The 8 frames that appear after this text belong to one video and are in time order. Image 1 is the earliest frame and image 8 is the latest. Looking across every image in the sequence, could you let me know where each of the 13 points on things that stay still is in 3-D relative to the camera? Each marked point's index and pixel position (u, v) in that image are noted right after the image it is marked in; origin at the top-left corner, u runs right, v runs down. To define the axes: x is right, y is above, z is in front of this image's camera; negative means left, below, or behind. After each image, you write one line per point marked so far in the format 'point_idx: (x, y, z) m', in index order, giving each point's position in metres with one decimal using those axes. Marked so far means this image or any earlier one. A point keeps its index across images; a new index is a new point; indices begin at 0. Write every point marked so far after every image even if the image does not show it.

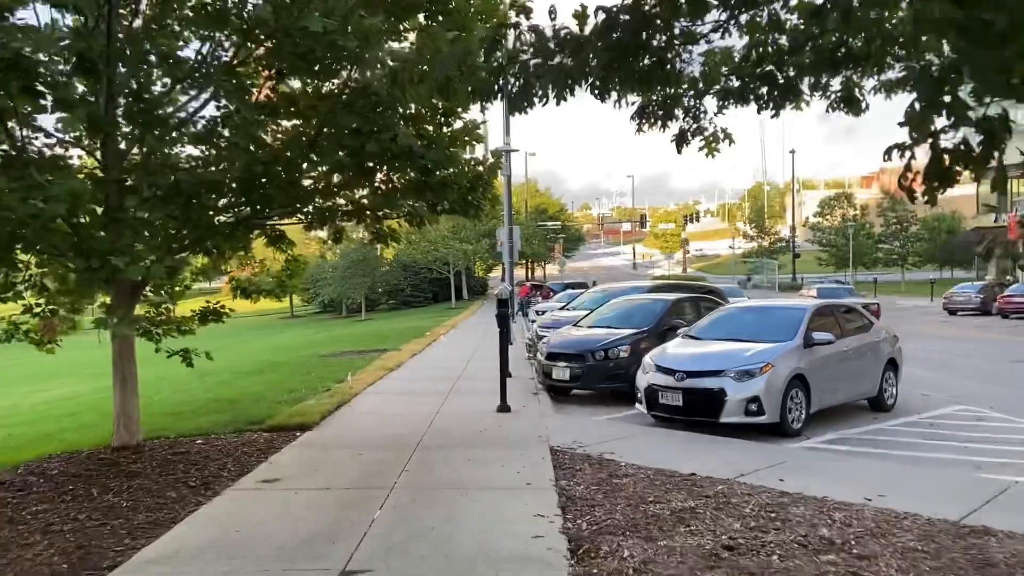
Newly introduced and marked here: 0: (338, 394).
0: (-2.4, -1.4, +11.3) m
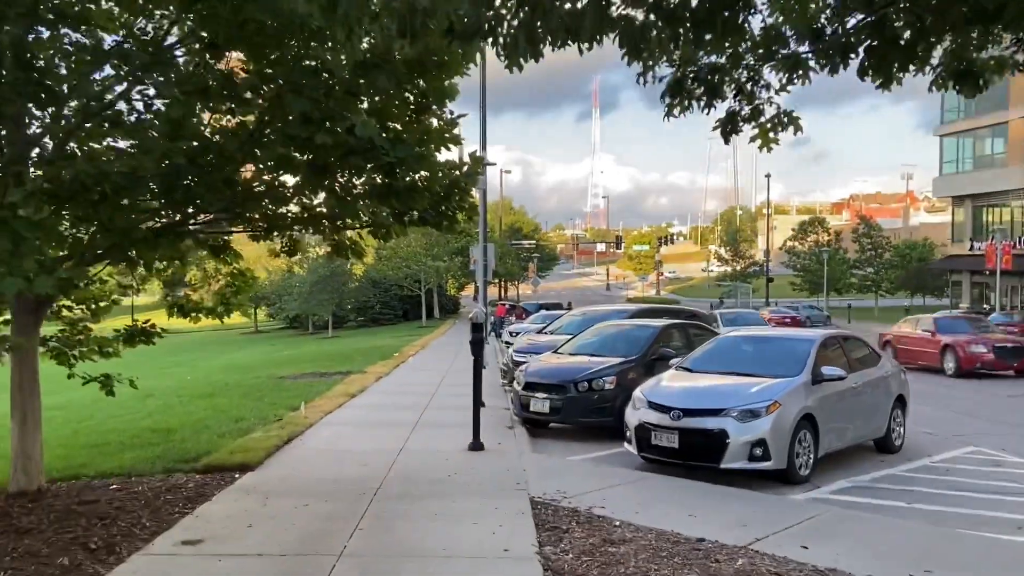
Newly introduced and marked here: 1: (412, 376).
0: (-2.7, -1.7, +10.1) m
1: (-2.1, -1.8, +17.3) m
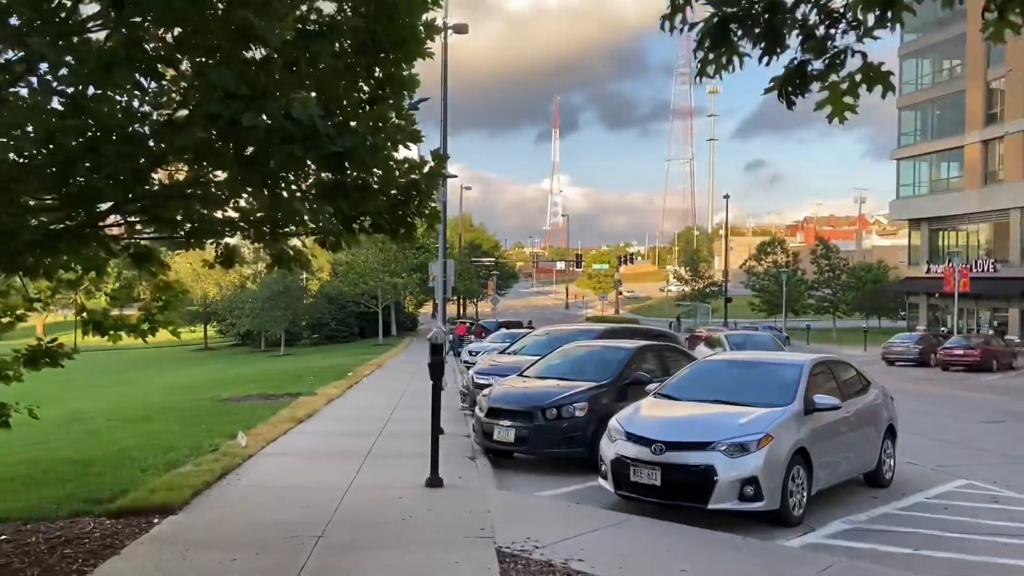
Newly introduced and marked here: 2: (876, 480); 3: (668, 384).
0: (-3.2, -1.8, +9.1) m
1: (-2.9, -2.2, +16.3) m
2: (+4.0, -2.1, +9.1) m
3: (+1.7, -1.0, +8.8) m
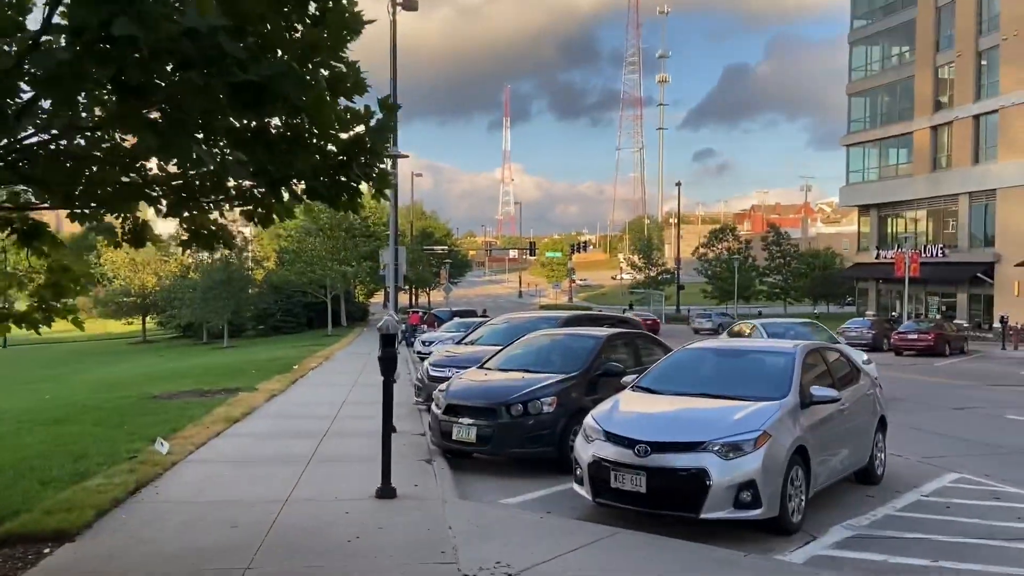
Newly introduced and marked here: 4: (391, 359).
0: (-3.5, -1.7, +7.9) m
1: (-3.7, -1.9, +15.1) m
2: (+3.6, -1.9, +8.4) m
3: (+1.3, -0.8, +8.0) m
4: (-1.1, -0.6, +7.2) m
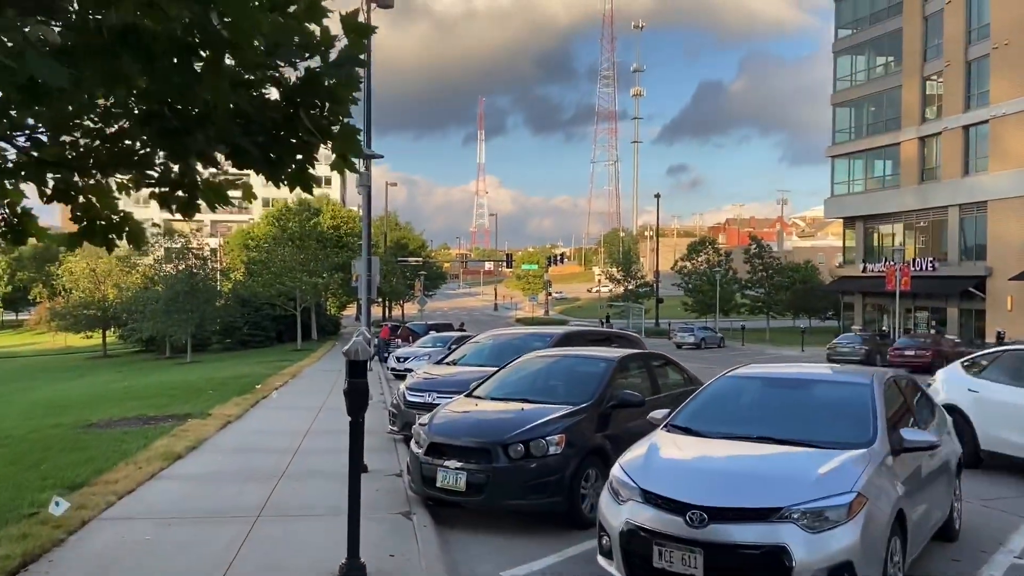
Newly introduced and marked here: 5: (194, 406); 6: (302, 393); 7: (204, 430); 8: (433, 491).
0: (-3.5, -1.8, +6.2) m
1: (-3.9, -2.1, +13.4) m
2: (+3.6, -2.0, +6.8) m
3: (+1.3, -1.0, +6.4) m
4: (-1.0, -0.7, +5.6) m
5: (-5.7, -2.1, +14.8) m
6: (-4.6, -2.3, +18.1) m
7: (-4.3, -2.0, +11.6) m
8: (-0.7, -1.8, +7.2) m
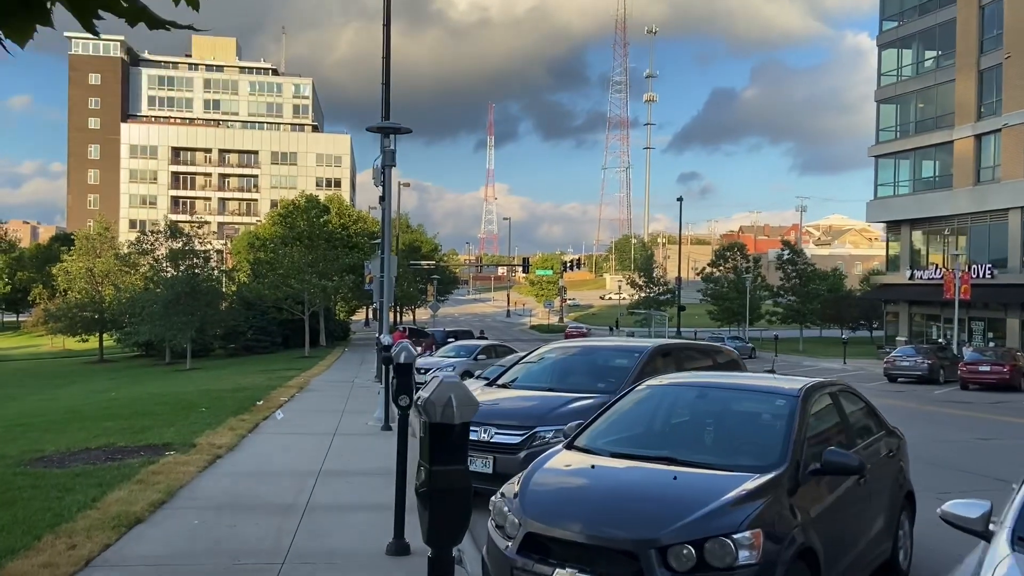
0: (-2.7, -1.7, +3.3) m
1: (-3.0, -2.1, +10.5) m
2: (+4.4, -2.0, +3.9) m
3: (+2.1, -0.9, +3.5) m
4: (-0.2, -0.6, +2.7) m
5: (-4.8, -2.1, +11.9) m
6: (-3.7, -2.3, +15.2) m
7: (-3.5, -1.9, +8.7) m
8: (+0.1, -1.7, +4.3) m
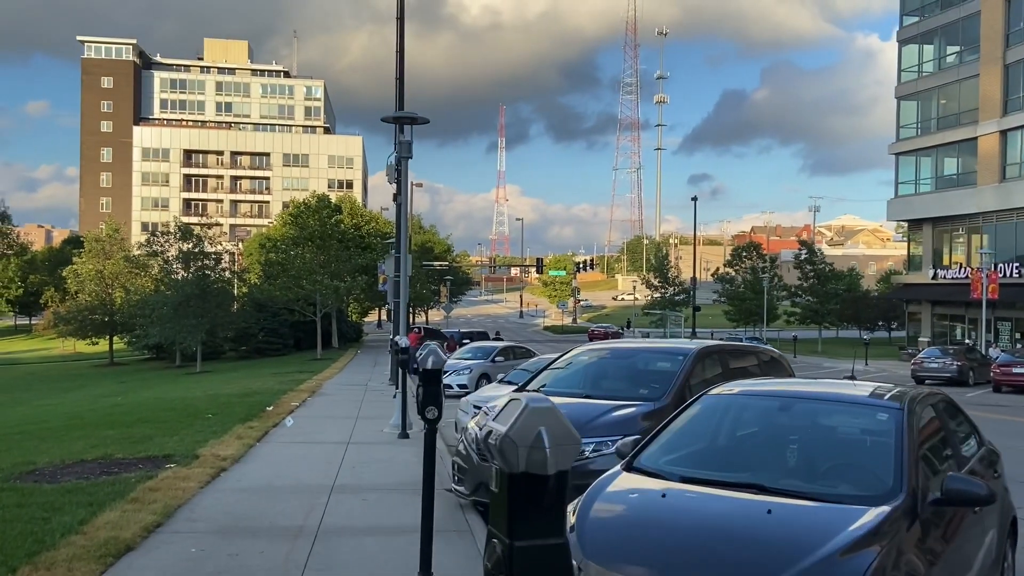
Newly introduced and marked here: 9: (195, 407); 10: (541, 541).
0: (-2.5, -1.7, +2.5) m
1: (-2.7, -2.1, +9.7) m
2: (+4.6, -2.0, +3.0) m
3: (+2.4, -0.9, +2.6) m
4: (0.0, -0.6, +1.9) m
5: (-4.5, -2.1, +11.2) m
6: (-3.3, -2.3, +14.4) m
7: (-3.2, -1.9, +7.9) m
8: (+0.4, -1.7, +3.5) m
9: (-6.4, -2.4, +16.9) m
10: (0.0, -0.6, +1.9) m
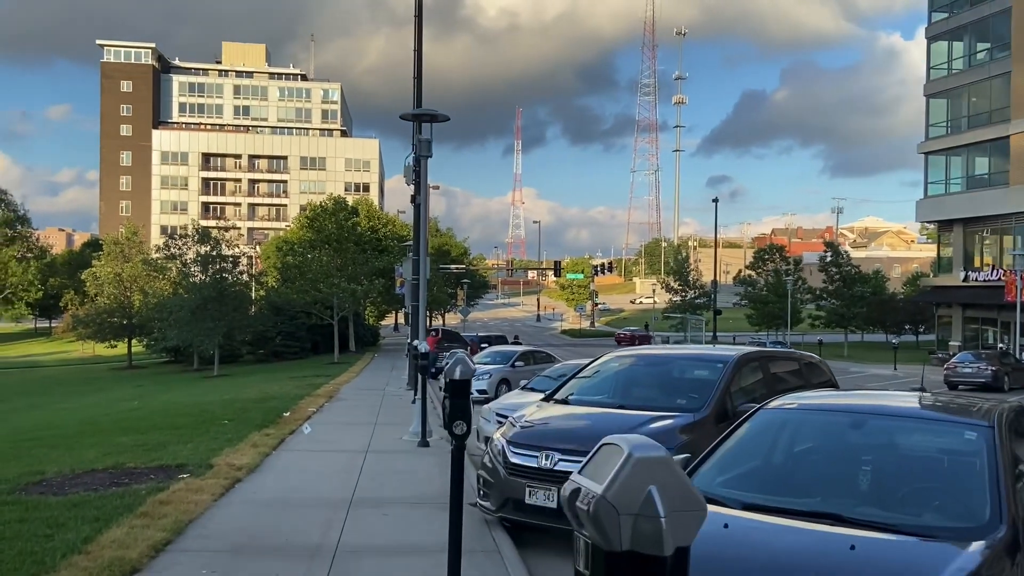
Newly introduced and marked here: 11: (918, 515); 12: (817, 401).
0: (-2.3, -1.7, +2.1) m
1: (-2.4, -2.1, +9.3) m
2: (+4.8, -2.0, +2.4) m
3: (+2.5, -0.9, +2.1) m
4: (+0.2, -0.6, +1.4) m
5: (-4.2, -2.1, +10.8) m
6: (-2.9, -2.3, +14.0) m
7: (-2.9, -2.0, +7.5) m
8: (+0.5, -1.7, +3.0) m
9: (-6.0, -2.5, +16.6) m
10: (+0.1, -0.6, +1.4) m
11: (+1.8, -1.0, +3.8) m
12: (+1.8, -0.7, +4.9) m
